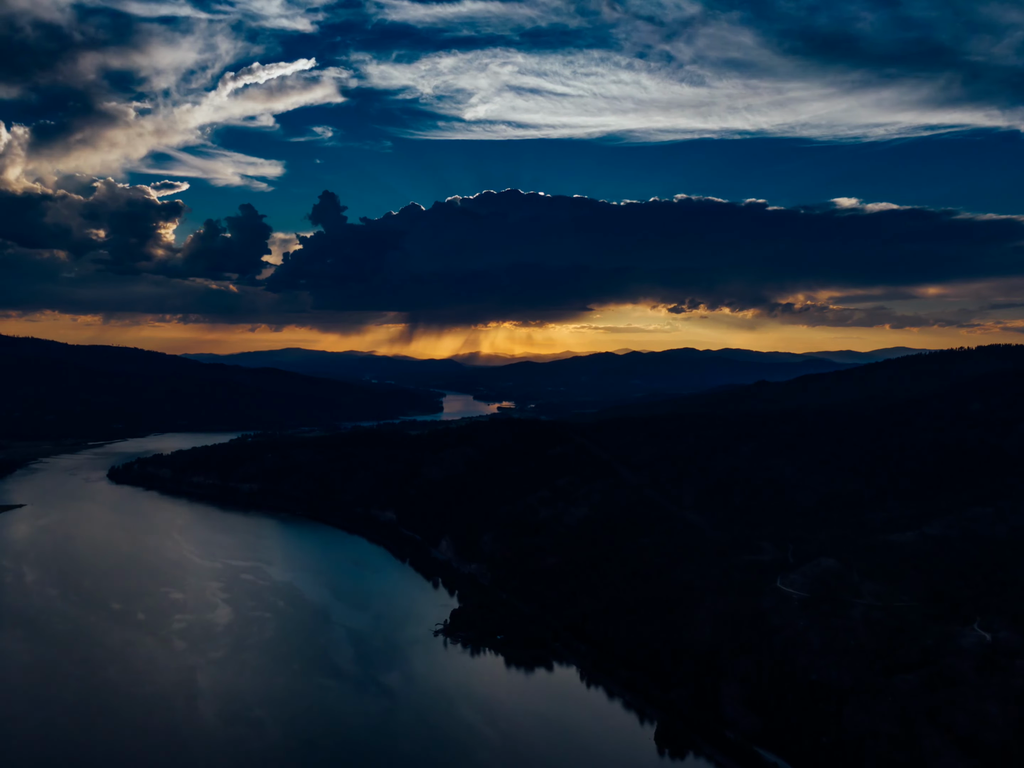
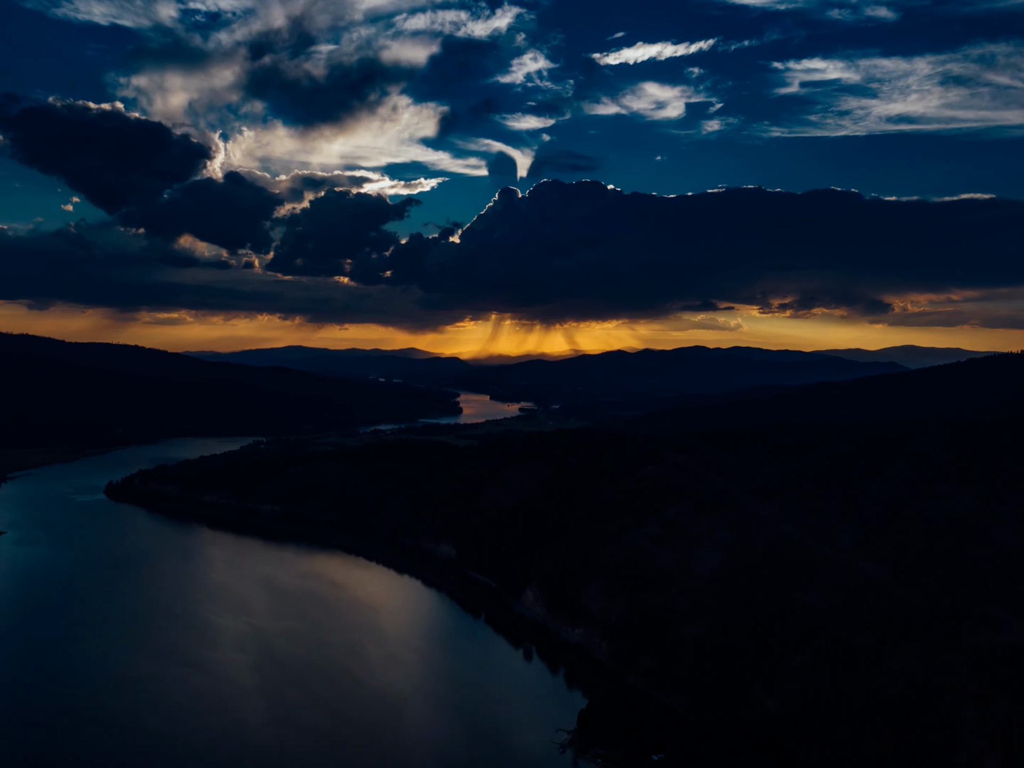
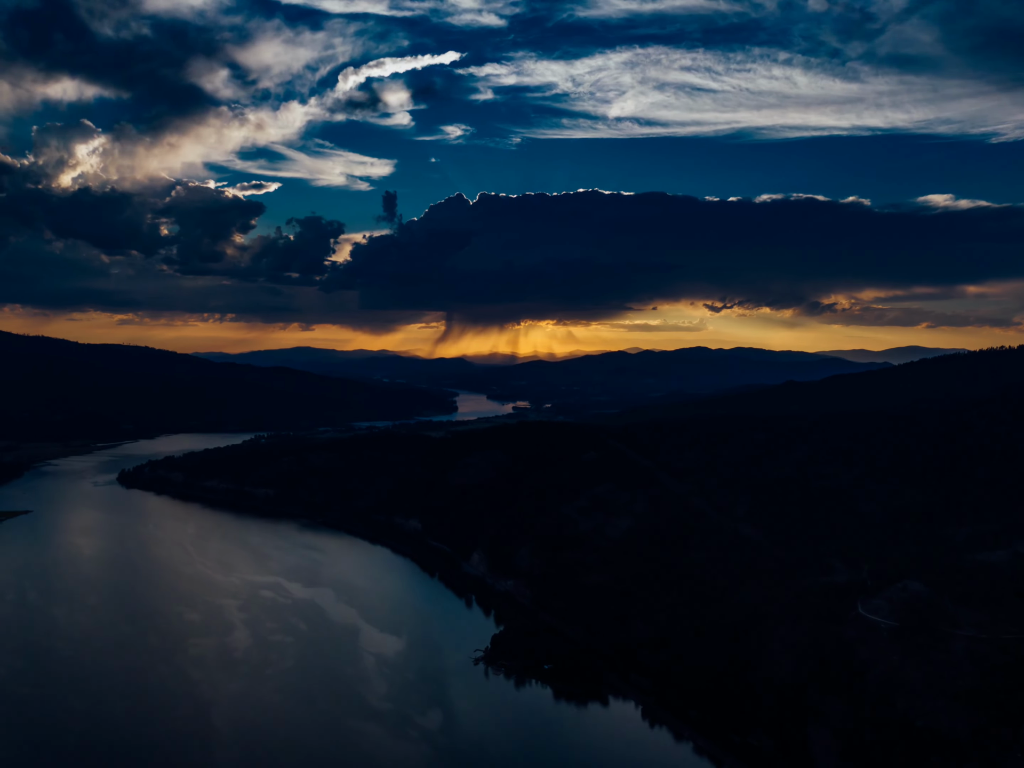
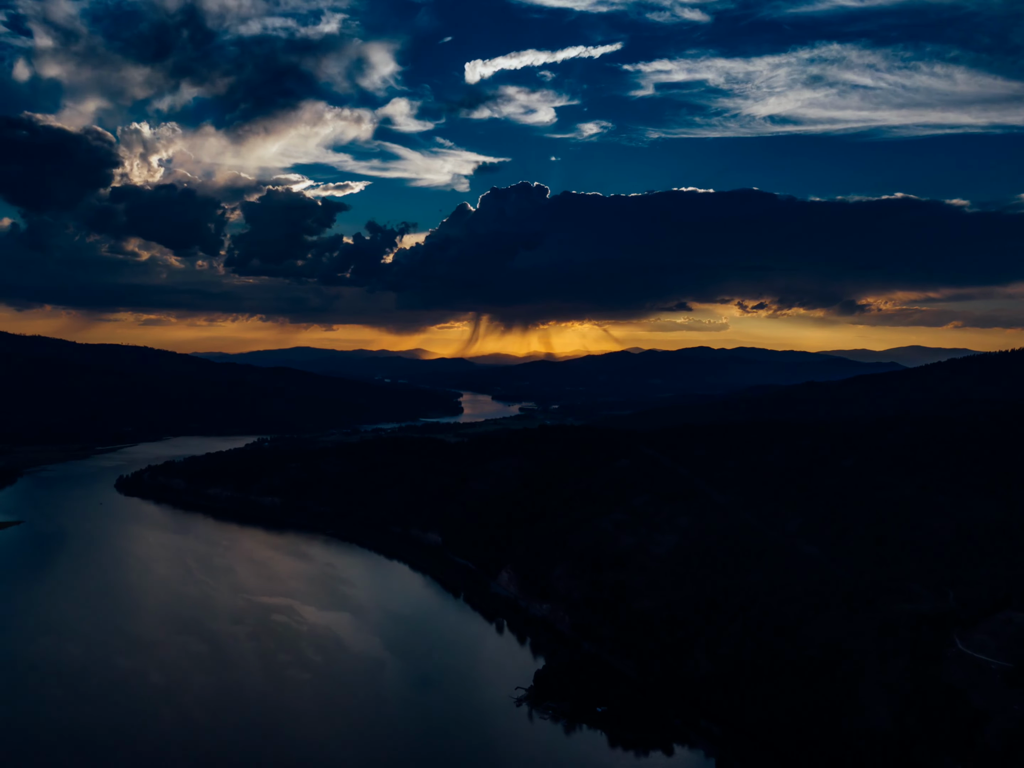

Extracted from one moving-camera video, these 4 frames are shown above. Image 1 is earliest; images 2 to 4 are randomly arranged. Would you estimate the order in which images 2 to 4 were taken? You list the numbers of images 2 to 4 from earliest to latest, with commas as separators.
3, 4, 2
